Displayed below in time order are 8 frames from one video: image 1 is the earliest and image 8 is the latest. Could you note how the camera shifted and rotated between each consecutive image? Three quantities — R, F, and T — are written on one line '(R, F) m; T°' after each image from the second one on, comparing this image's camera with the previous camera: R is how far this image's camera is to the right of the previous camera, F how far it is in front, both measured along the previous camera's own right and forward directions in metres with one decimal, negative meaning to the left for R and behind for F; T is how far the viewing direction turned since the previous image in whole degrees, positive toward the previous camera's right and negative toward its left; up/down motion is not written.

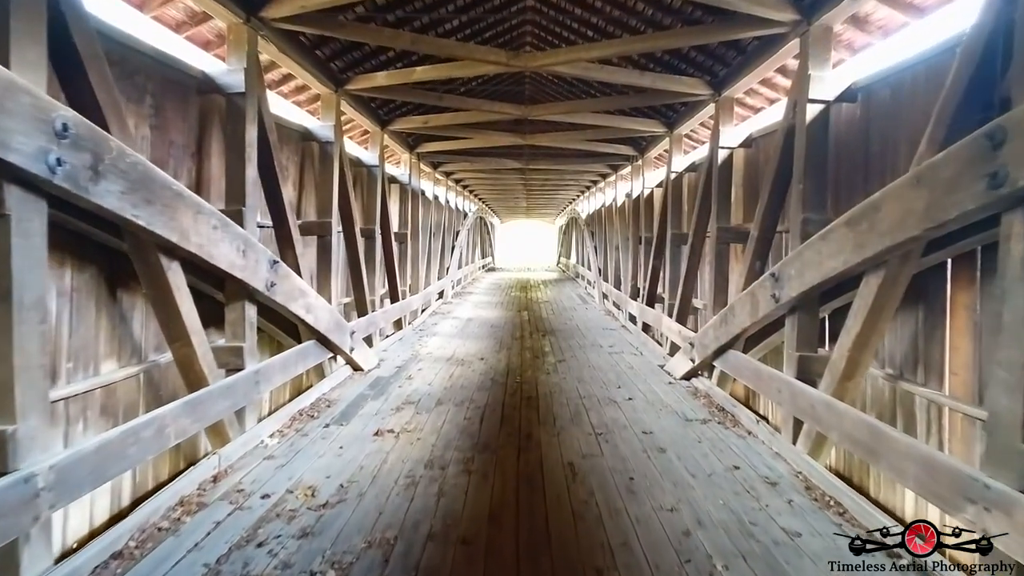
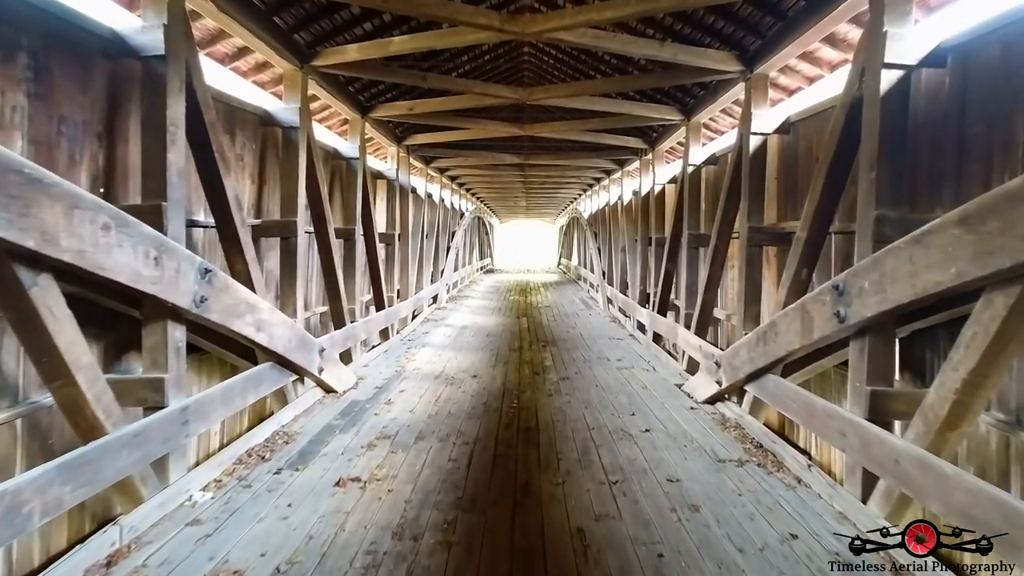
(0.0, +0.6) m; 0°
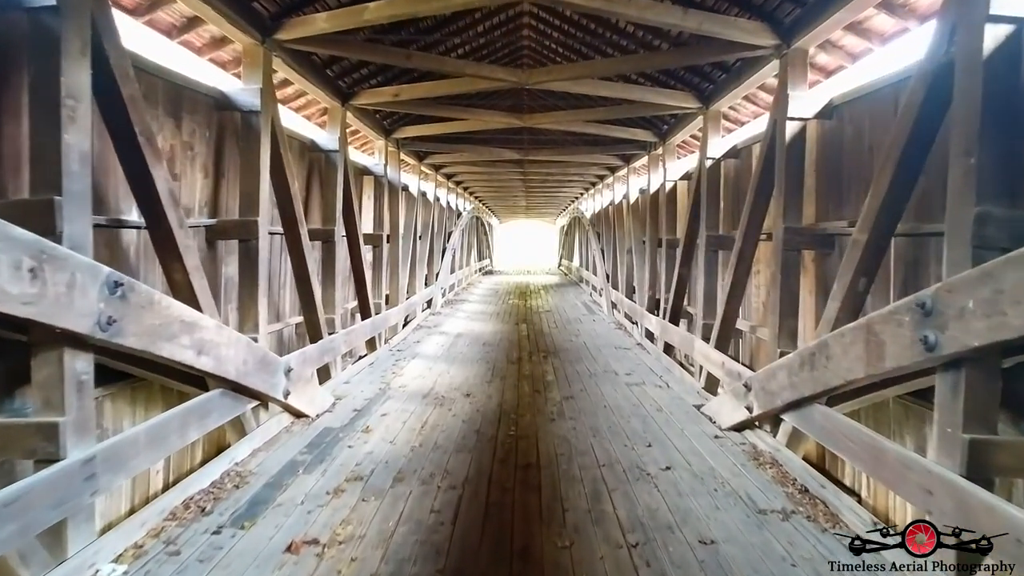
(0.0, +0.5) m; 0°
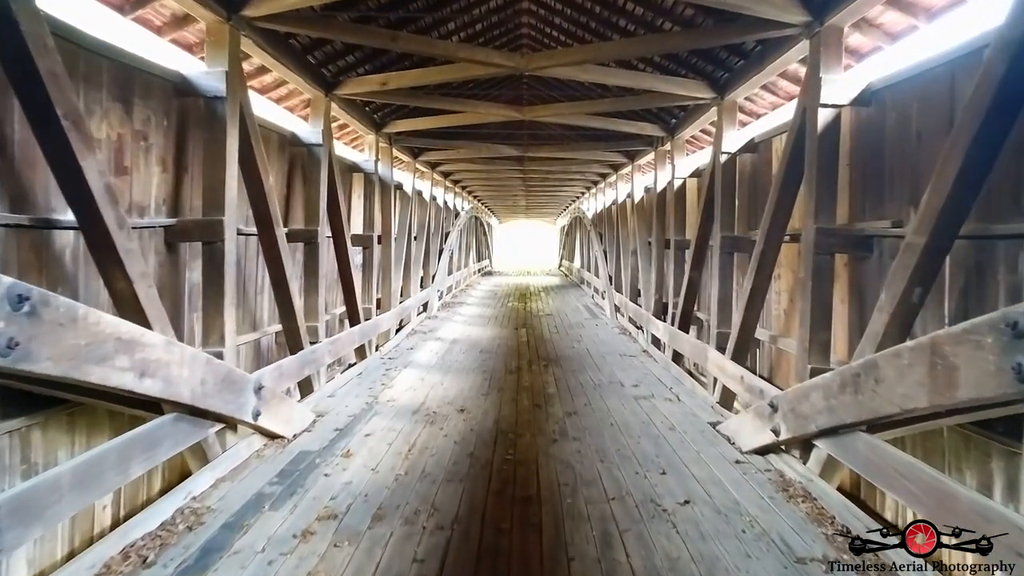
(0.0, +0.3) m; 0°
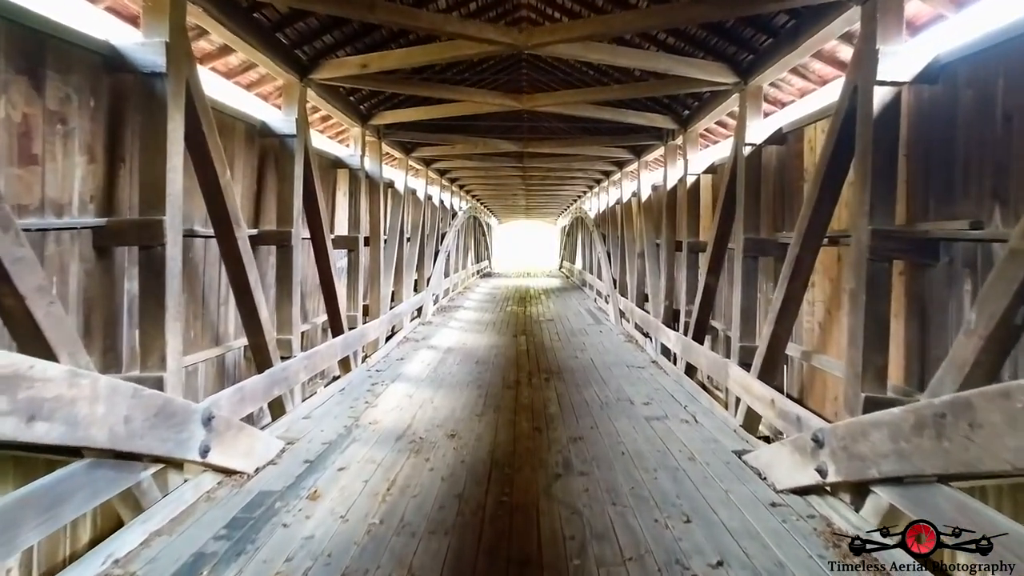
(0.0, +0.4) m; 0°
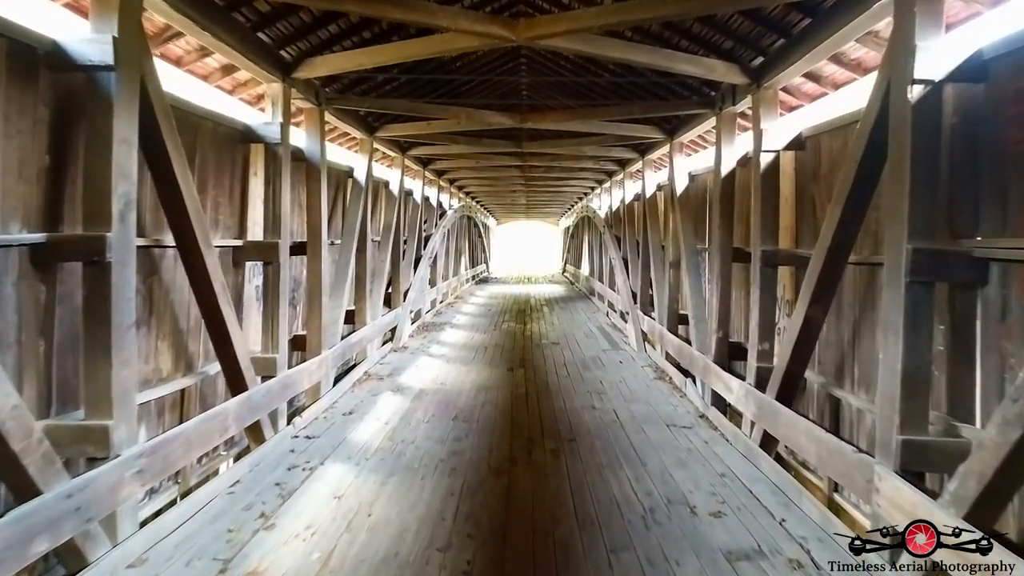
(0.0, +1.4) m; 0°
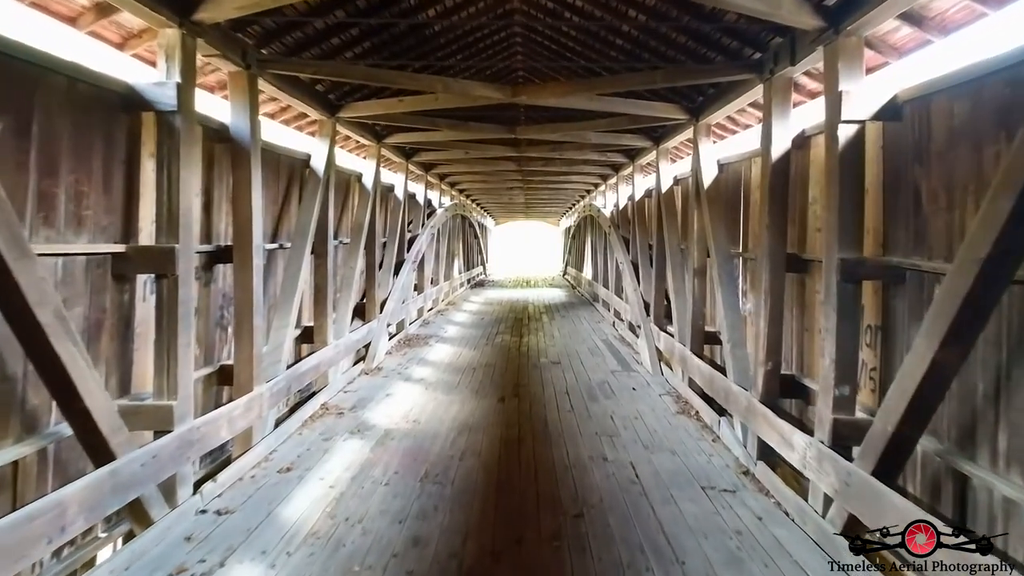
(+0.1, +0.8) m; 0°
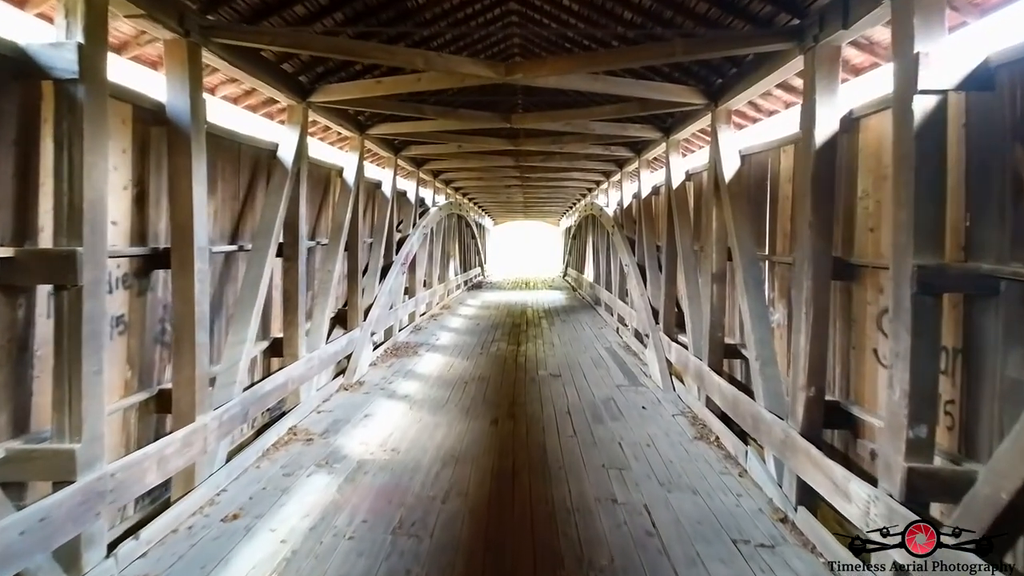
(0.0, +0.5) m; 0°
